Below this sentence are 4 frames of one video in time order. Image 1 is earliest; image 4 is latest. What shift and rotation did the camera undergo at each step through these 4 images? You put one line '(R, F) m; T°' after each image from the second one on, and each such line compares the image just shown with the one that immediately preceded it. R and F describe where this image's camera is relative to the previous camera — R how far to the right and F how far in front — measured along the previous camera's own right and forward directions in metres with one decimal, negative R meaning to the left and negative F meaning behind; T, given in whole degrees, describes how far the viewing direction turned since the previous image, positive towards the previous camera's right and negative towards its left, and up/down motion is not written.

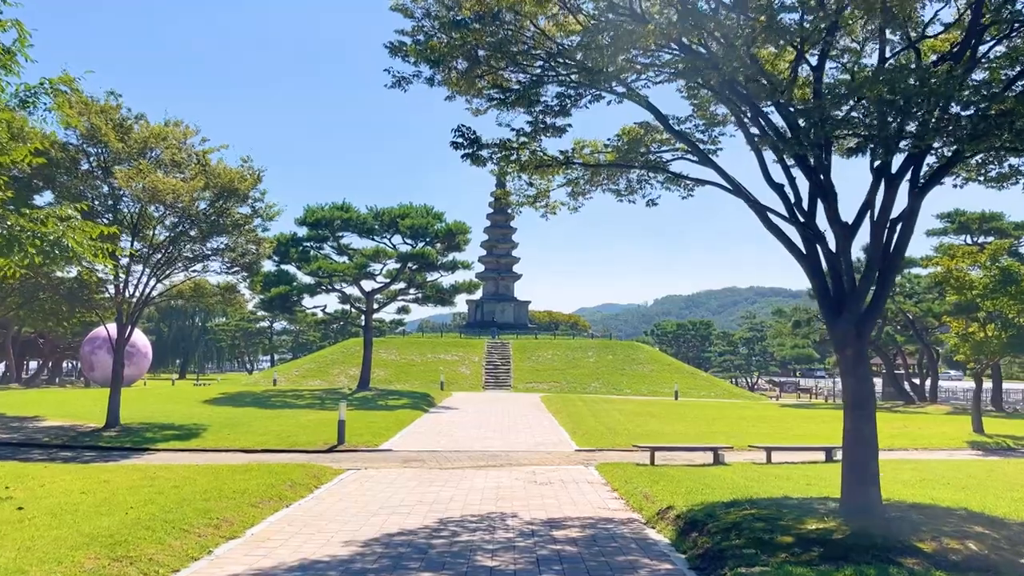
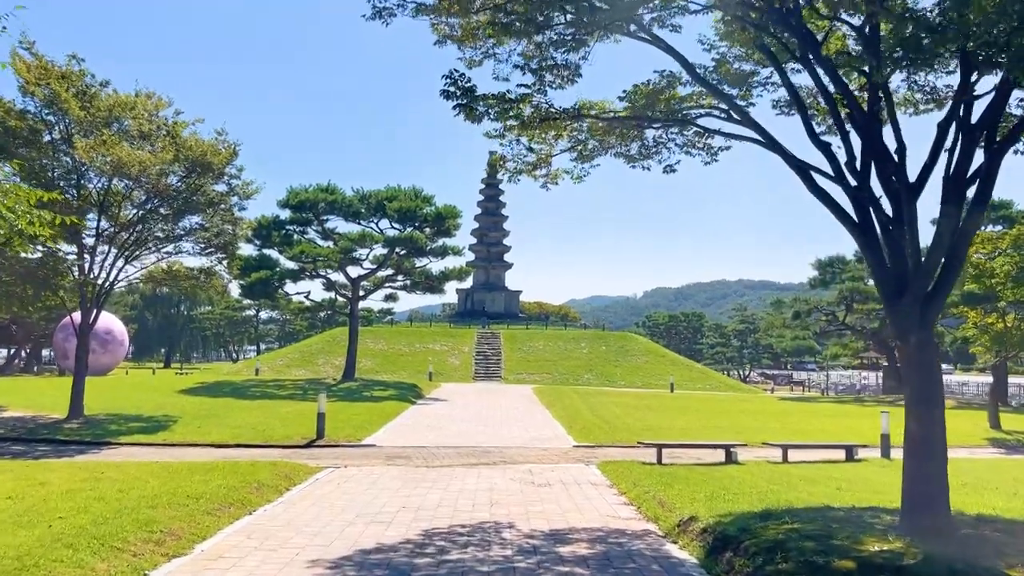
(-0.1, +1.4) m; +1°
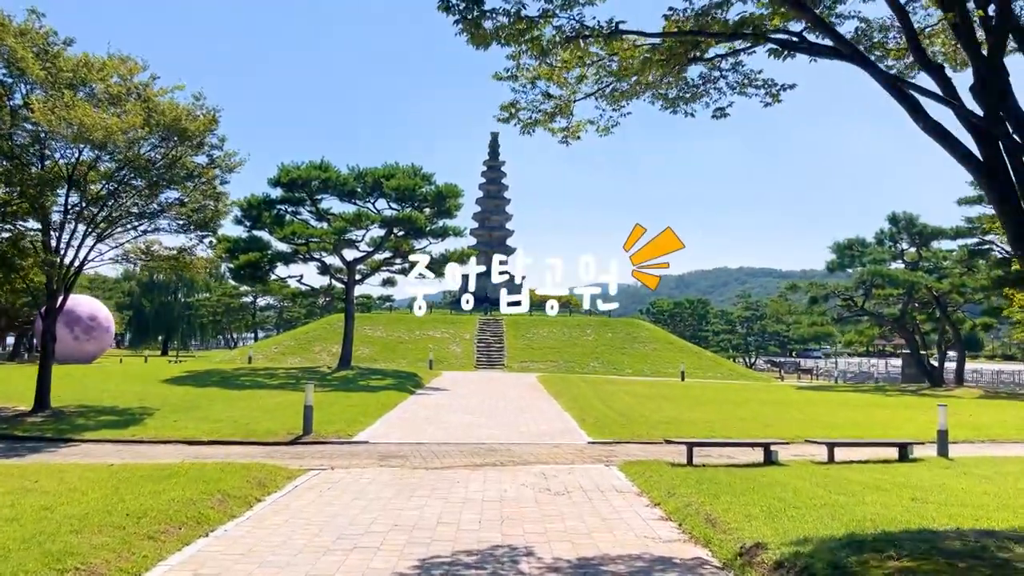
(-0.2, +1.8) m; 0°
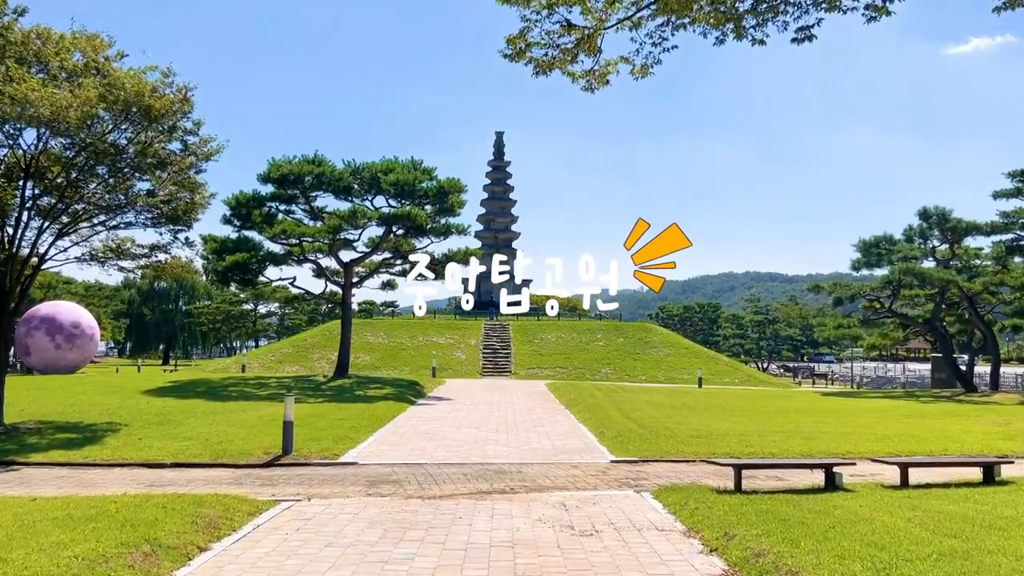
(-0.1, +2.1) m; 0°
